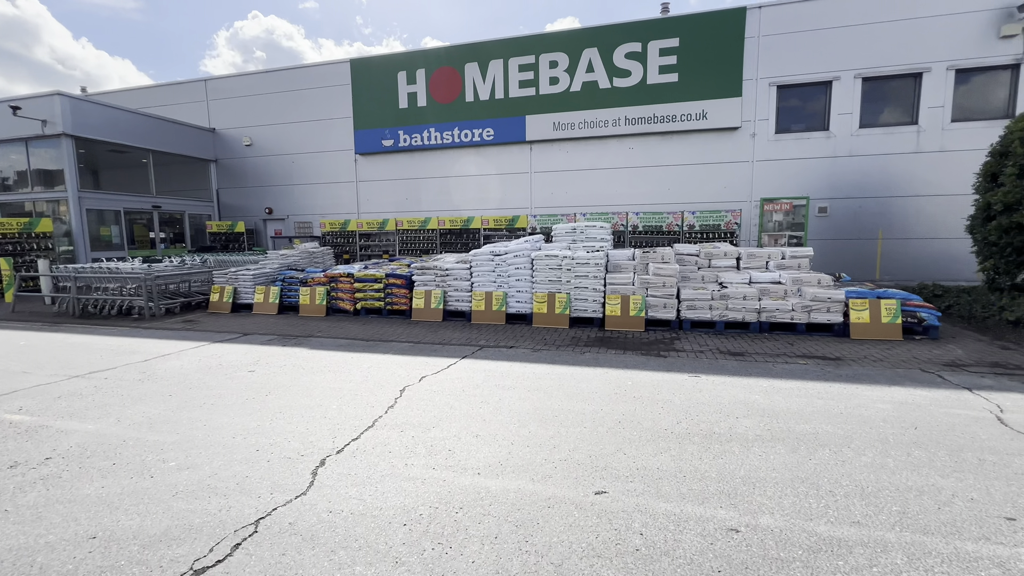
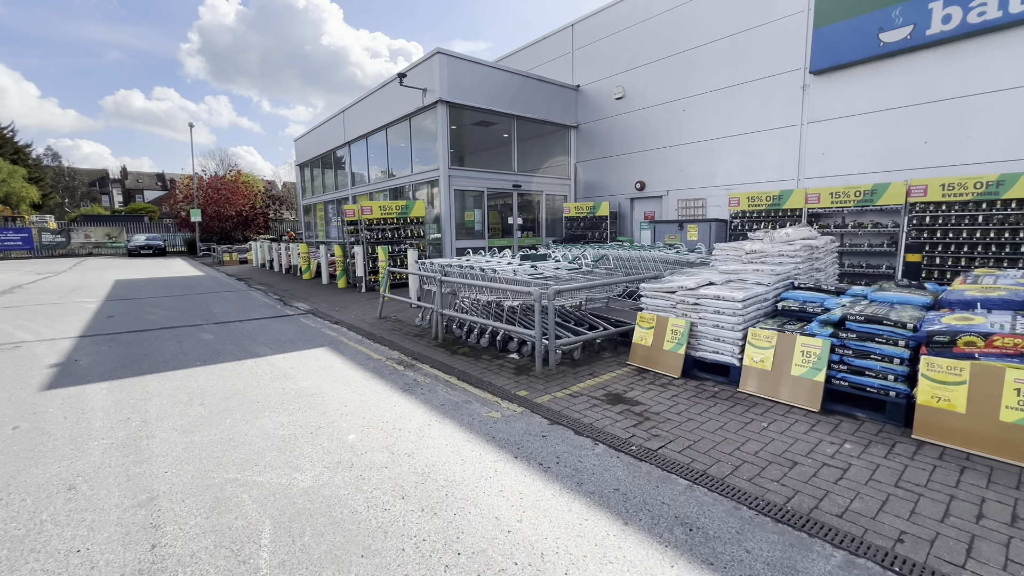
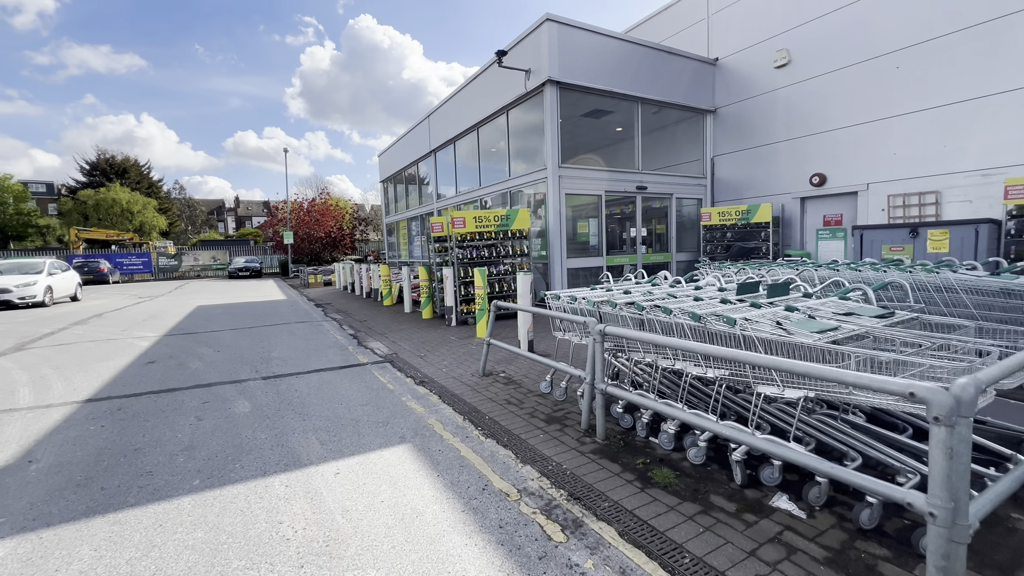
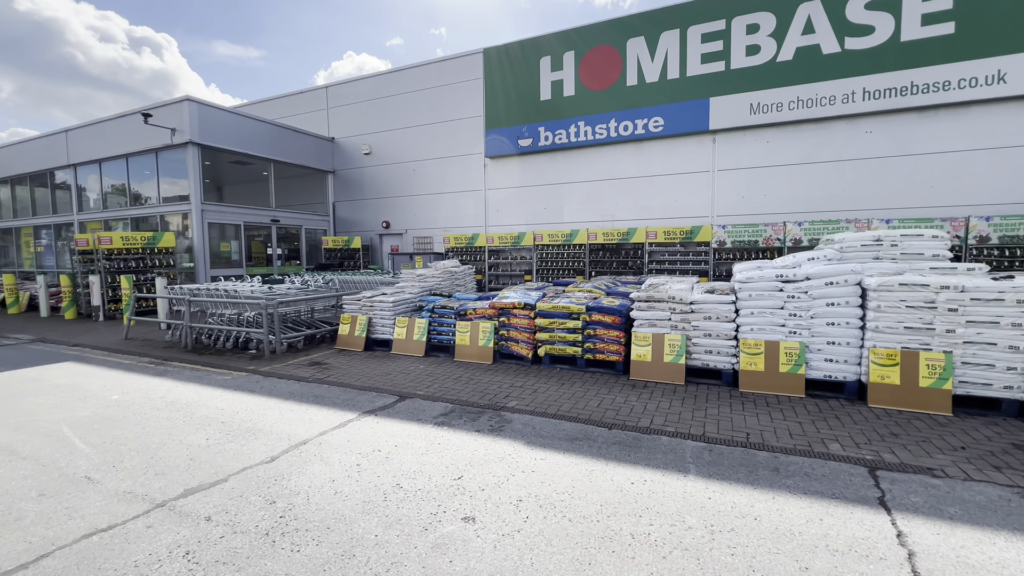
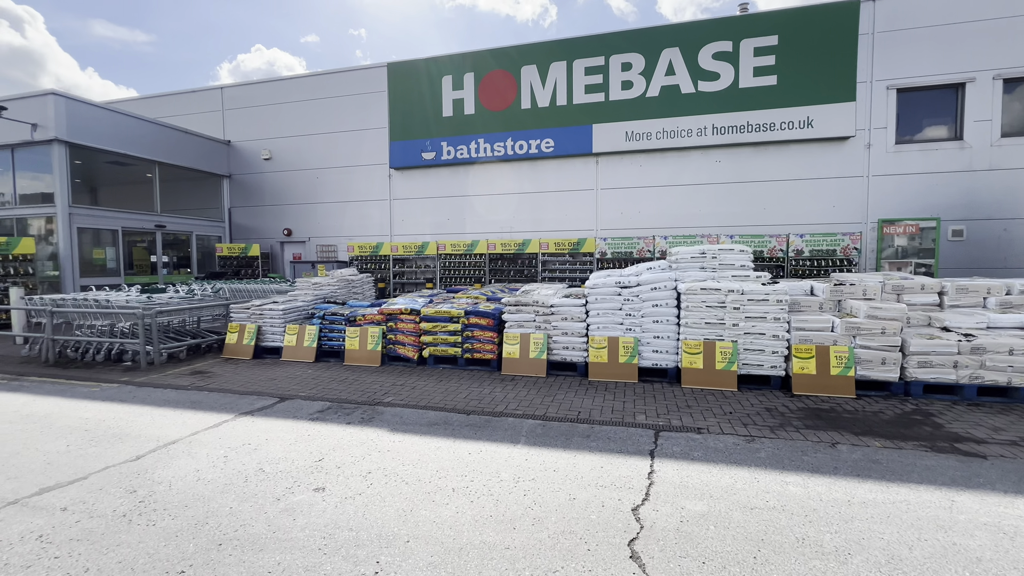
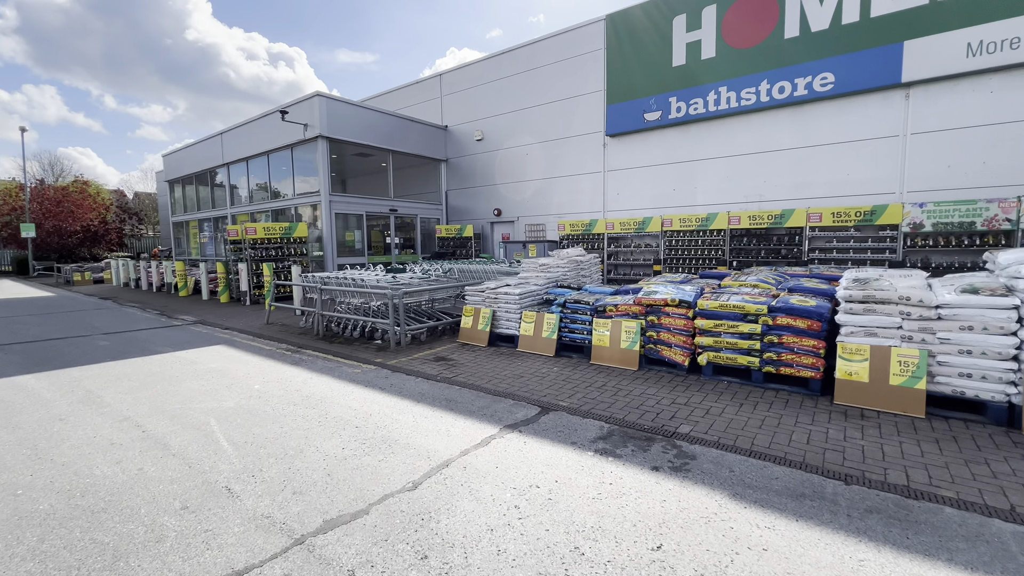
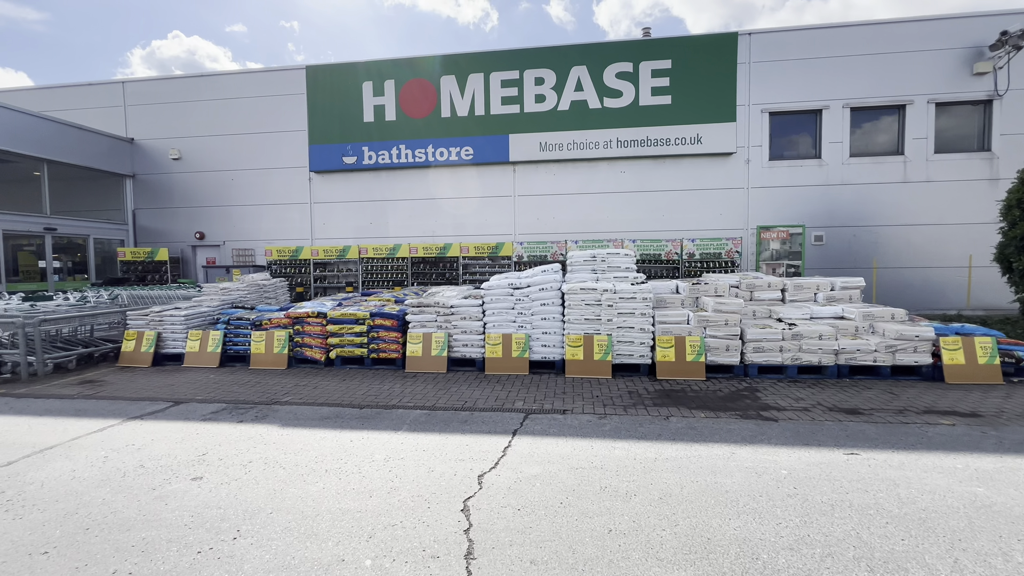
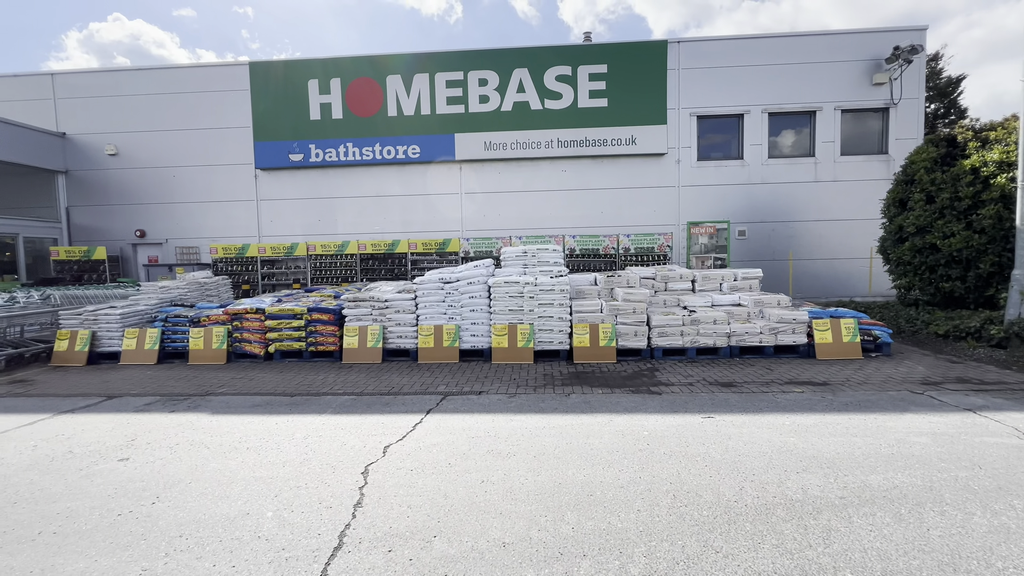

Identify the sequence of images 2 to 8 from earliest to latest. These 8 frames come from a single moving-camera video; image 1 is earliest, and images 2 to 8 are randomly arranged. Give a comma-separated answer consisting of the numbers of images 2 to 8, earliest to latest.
8, 7, 5, 4, 6, 2, 3
